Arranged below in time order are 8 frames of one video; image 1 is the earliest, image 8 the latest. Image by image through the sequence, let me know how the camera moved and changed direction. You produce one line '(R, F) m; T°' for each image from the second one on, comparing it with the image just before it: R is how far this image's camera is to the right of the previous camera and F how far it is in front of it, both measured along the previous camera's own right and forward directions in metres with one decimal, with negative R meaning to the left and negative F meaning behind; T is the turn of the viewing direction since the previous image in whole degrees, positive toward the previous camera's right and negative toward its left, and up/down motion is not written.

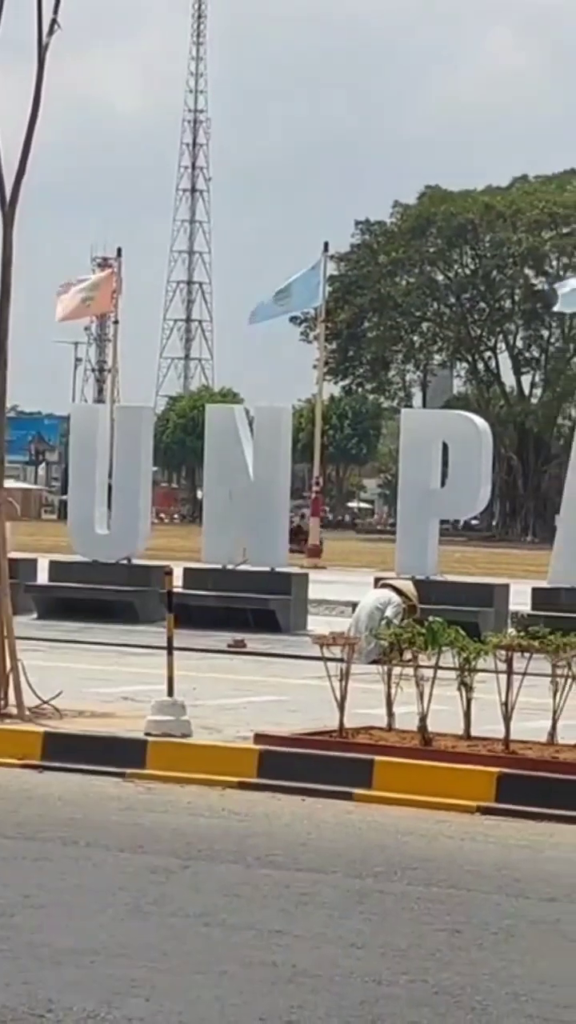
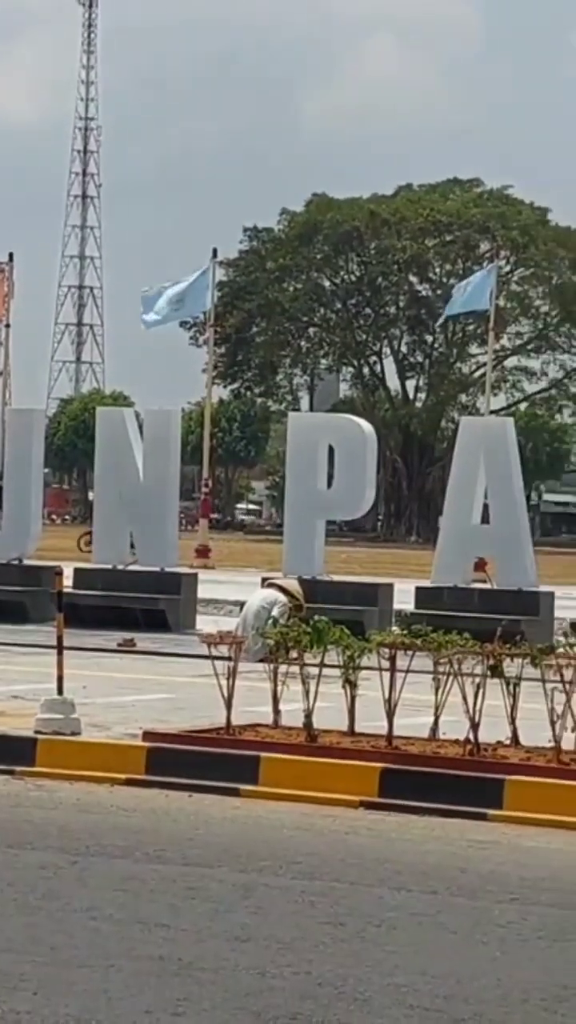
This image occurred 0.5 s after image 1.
(-0.1, -0.2) m; +3°
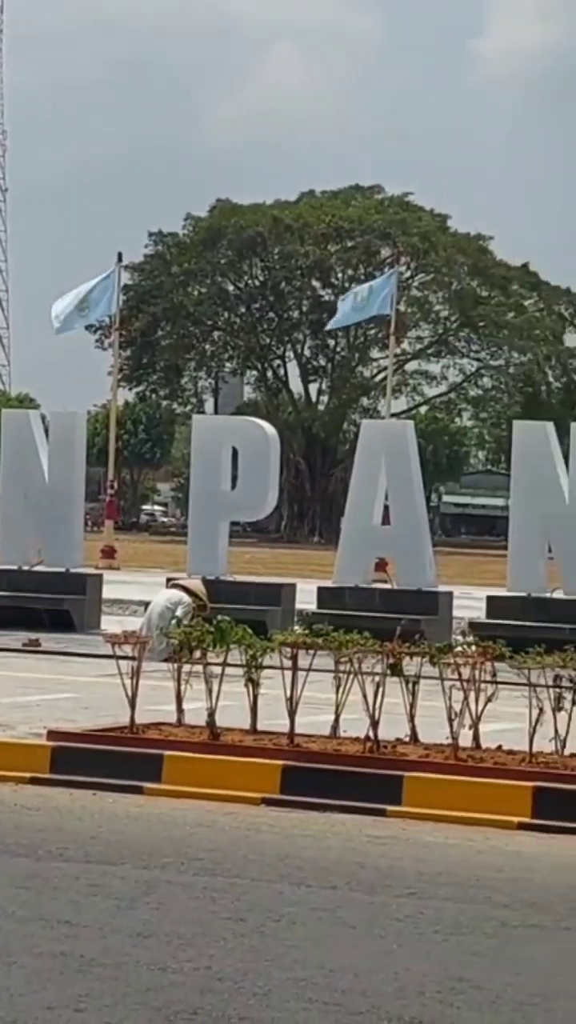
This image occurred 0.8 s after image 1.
(-0.3, -0.1) m; +4°
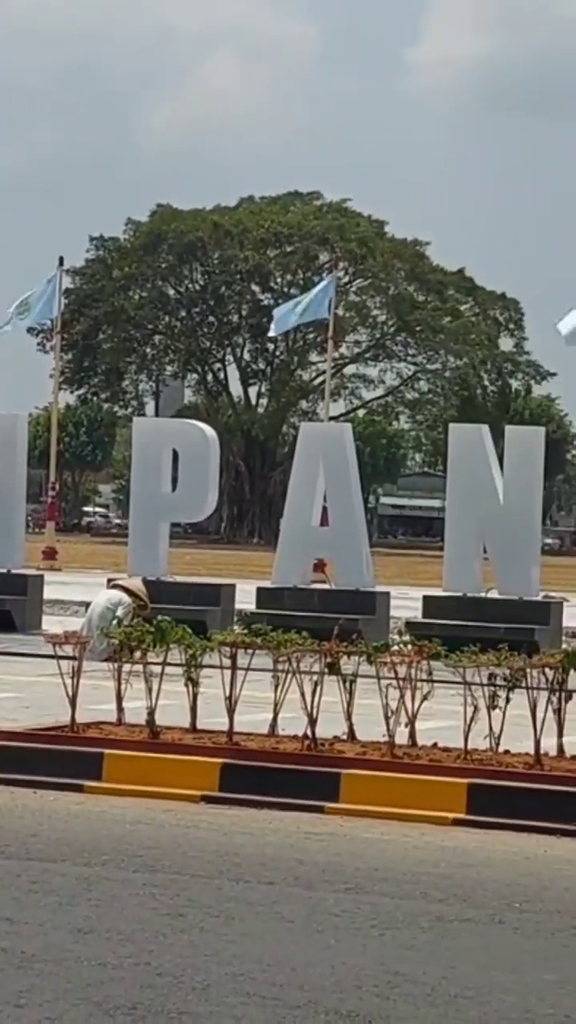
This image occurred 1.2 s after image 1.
(0.0, -0.2) m; +2°
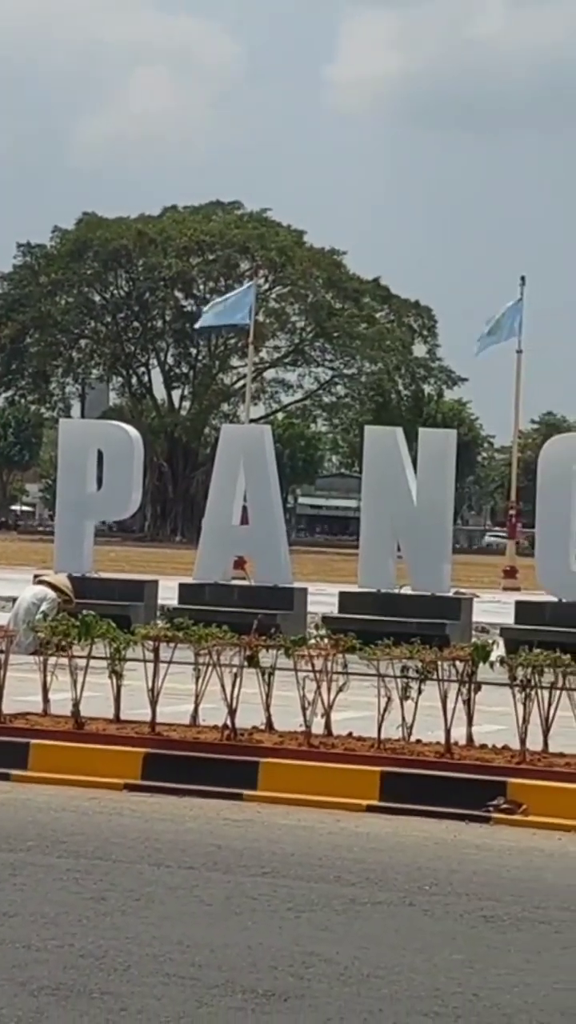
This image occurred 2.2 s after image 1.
(0.0, -0.5) m; +2°
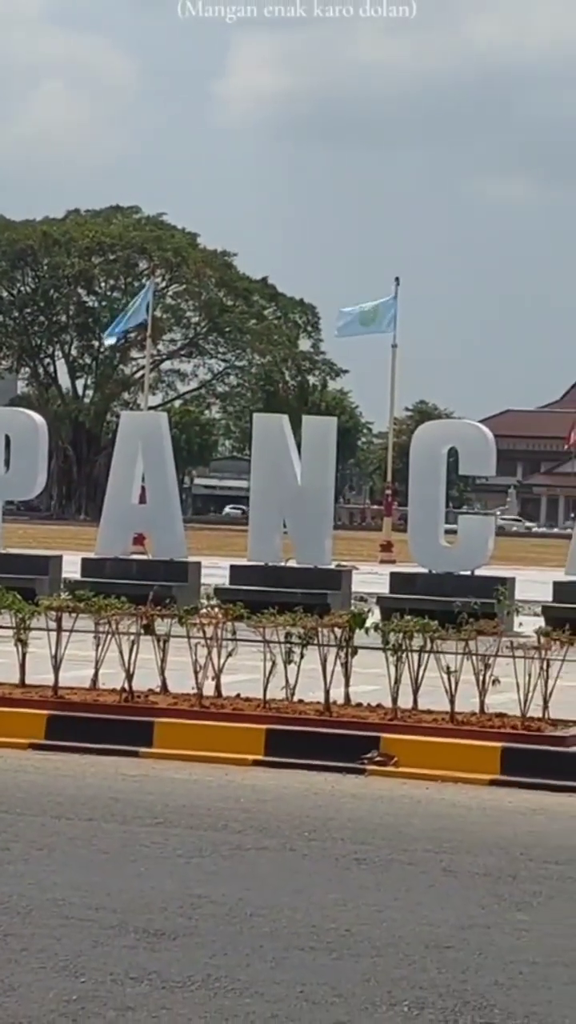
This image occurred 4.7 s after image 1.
(-0.1, -1.1) m; +3°
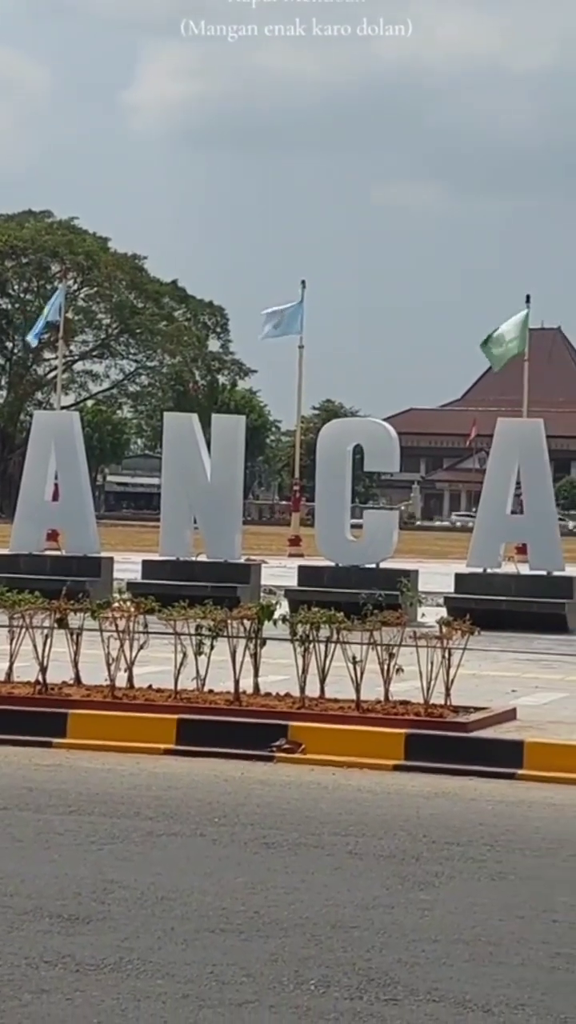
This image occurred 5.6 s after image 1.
(-0.1, -0.4) m; +2°
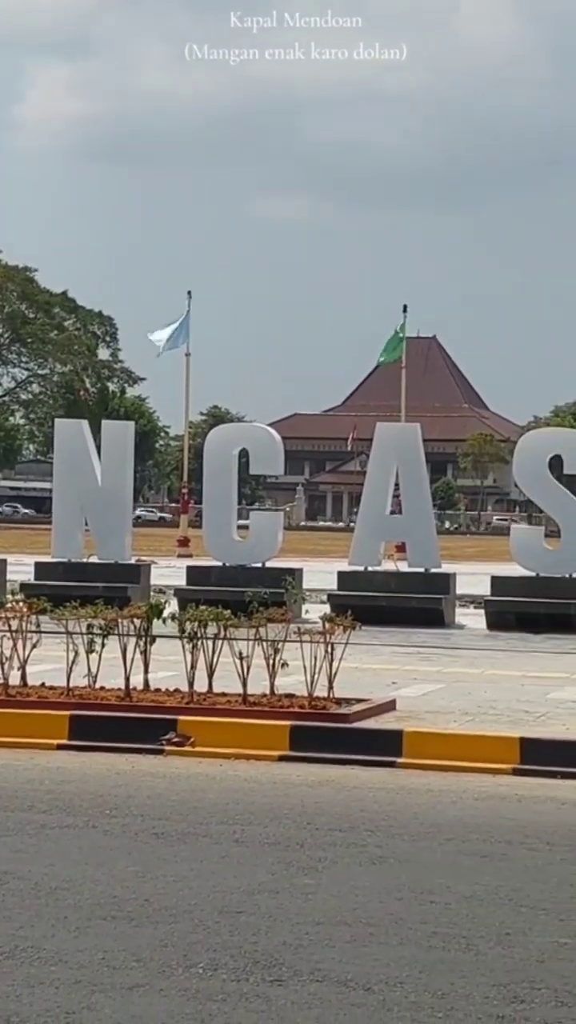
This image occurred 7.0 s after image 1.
(-0.1, -0.5) m; +3°
